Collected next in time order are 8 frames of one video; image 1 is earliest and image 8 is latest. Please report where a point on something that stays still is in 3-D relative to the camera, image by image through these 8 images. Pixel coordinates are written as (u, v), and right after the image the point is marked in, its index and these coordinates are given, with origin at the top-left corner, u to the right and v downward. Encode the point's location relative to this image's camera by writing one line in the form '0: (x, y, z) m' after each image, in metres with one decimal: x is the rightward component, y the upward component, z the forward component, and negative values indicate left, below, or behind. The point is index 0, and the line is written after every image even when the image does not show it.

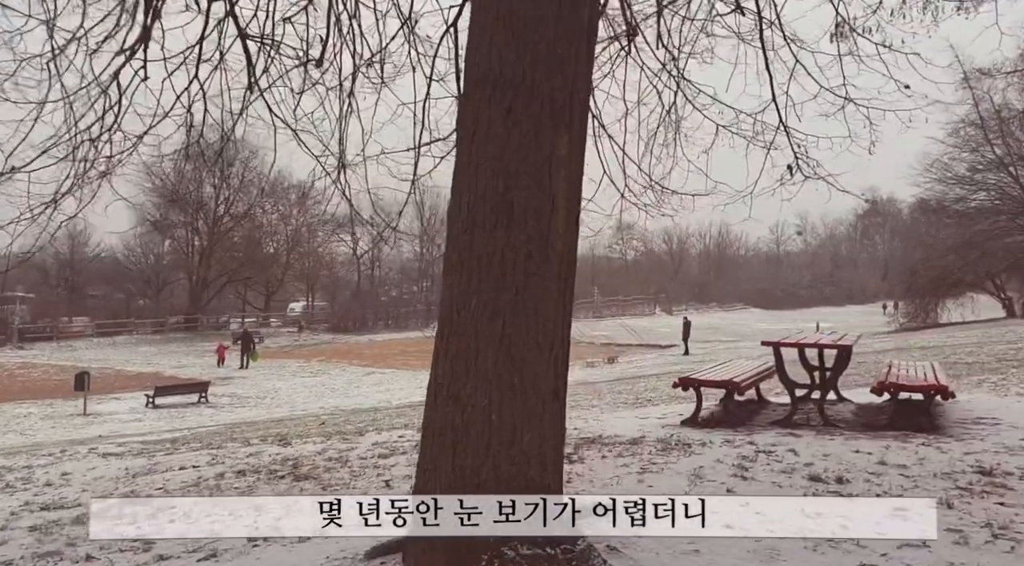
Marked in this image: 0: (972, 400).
0: (+5.1, -1.2, +7.8) m
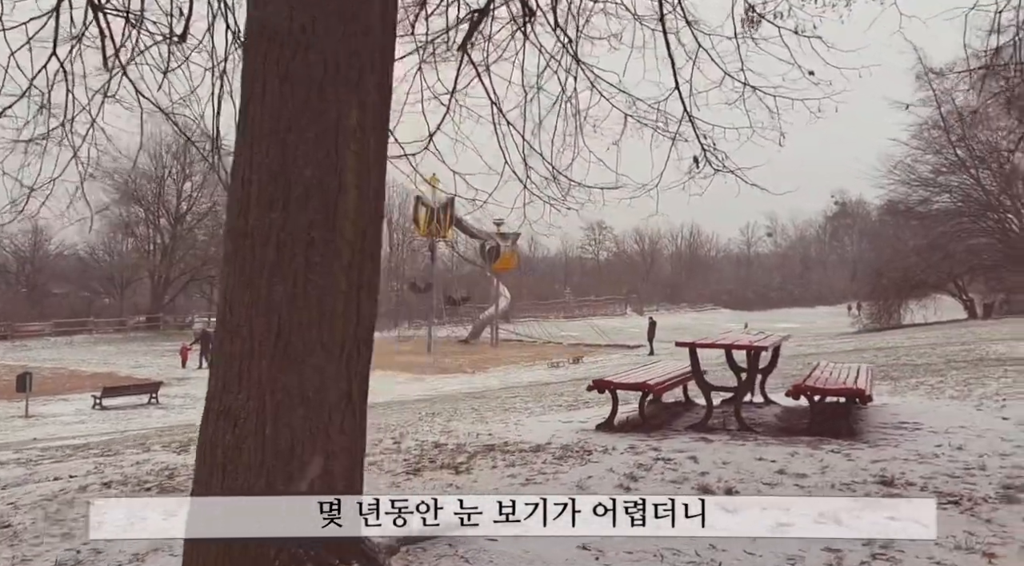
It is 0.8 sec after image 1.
0: (+4.2, -1.2, +7.6) m
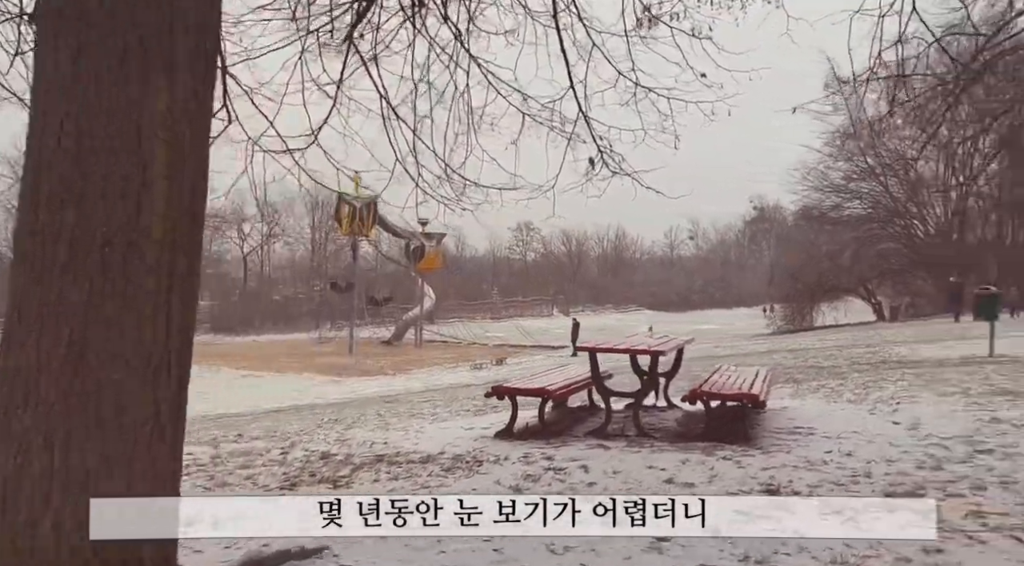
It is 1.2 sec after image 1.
0: (+3.1, -1.3, +7.7) m
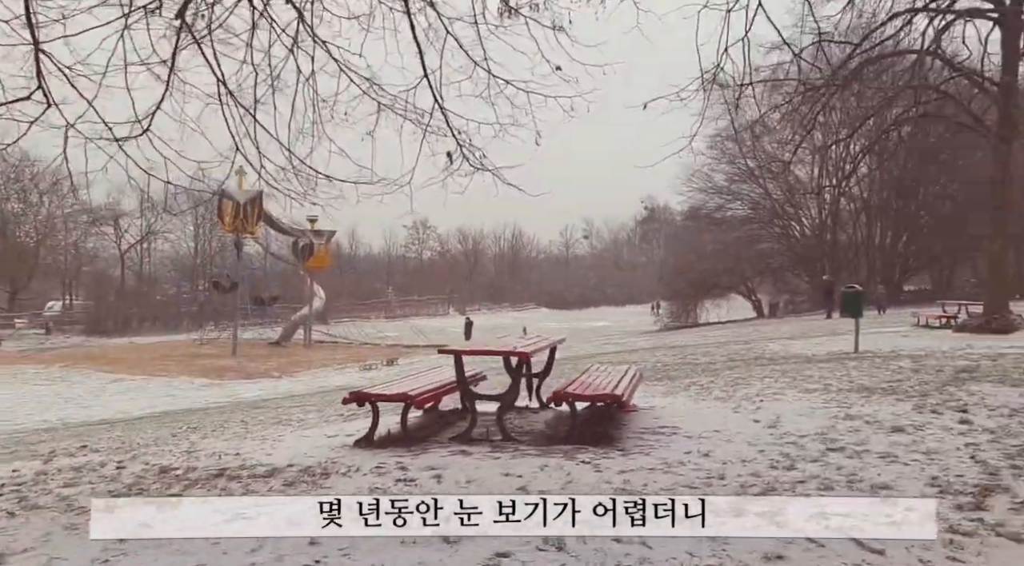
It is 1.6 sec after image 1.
0: (+1.7, -1.3, +7.7) m
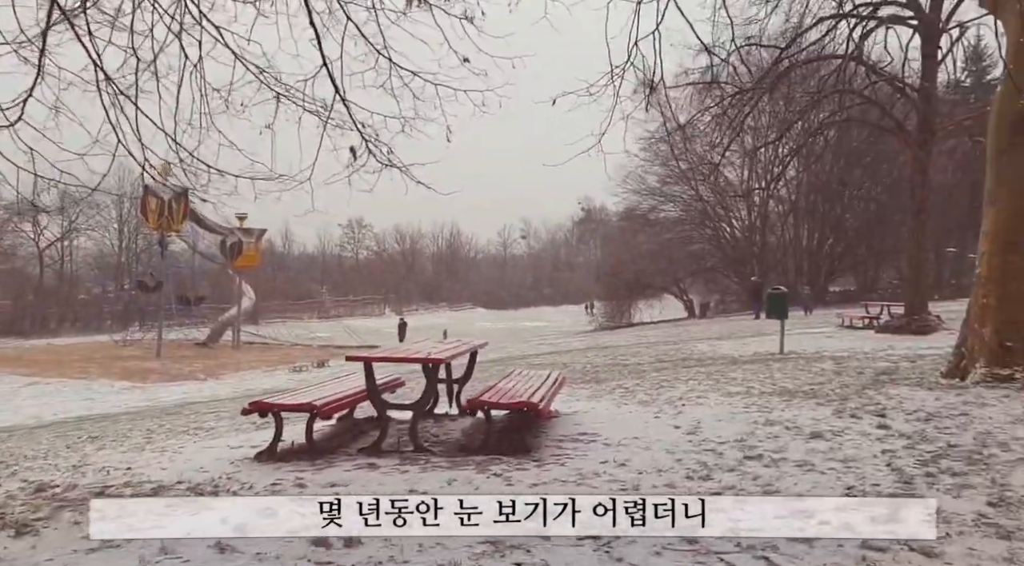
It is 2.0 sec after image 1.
0: (+0.9, -1.3, +7.5) m
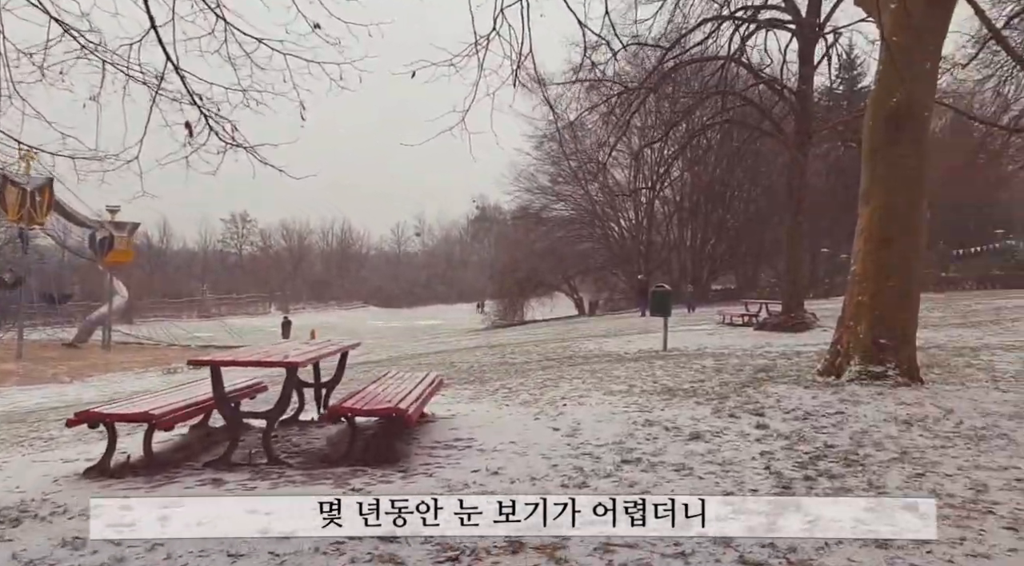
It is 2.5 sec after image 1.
0: (-0.4, -1.2, +7.2) m
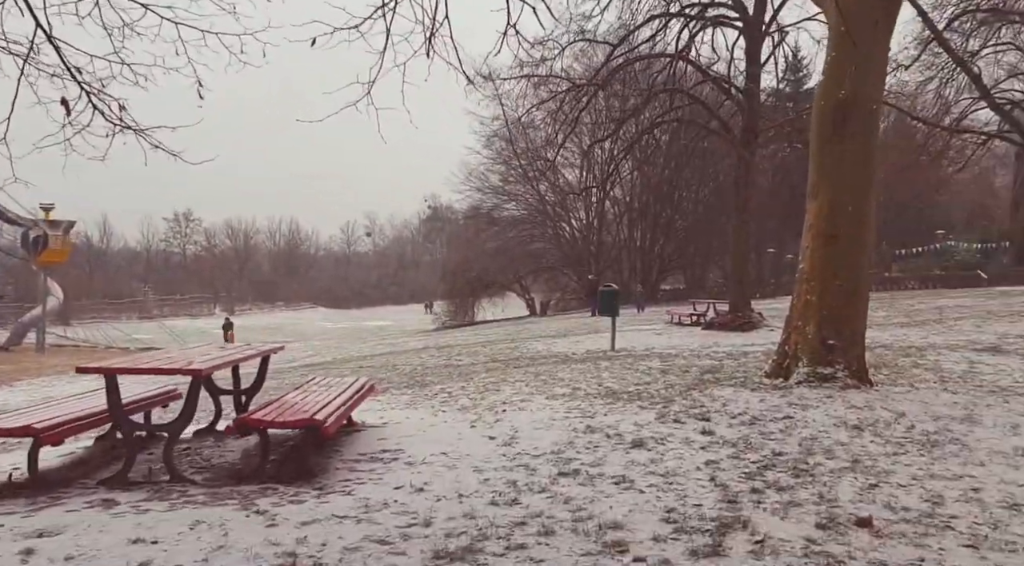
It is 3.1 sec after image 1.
0: (-0.9, -1.2, +6.8) m
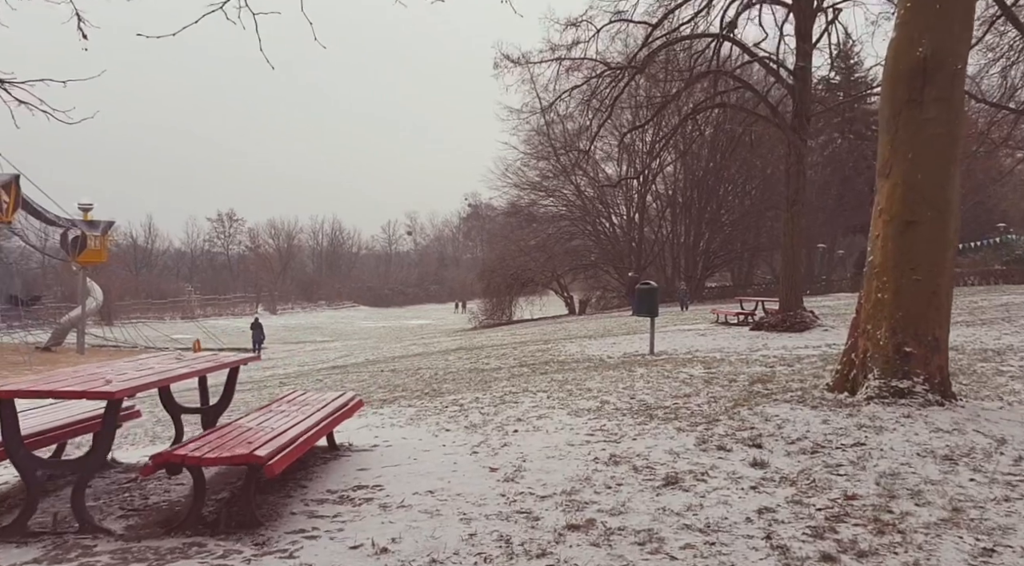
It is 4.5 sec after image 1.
0: (-0.8, -1.2, +5.9) m
